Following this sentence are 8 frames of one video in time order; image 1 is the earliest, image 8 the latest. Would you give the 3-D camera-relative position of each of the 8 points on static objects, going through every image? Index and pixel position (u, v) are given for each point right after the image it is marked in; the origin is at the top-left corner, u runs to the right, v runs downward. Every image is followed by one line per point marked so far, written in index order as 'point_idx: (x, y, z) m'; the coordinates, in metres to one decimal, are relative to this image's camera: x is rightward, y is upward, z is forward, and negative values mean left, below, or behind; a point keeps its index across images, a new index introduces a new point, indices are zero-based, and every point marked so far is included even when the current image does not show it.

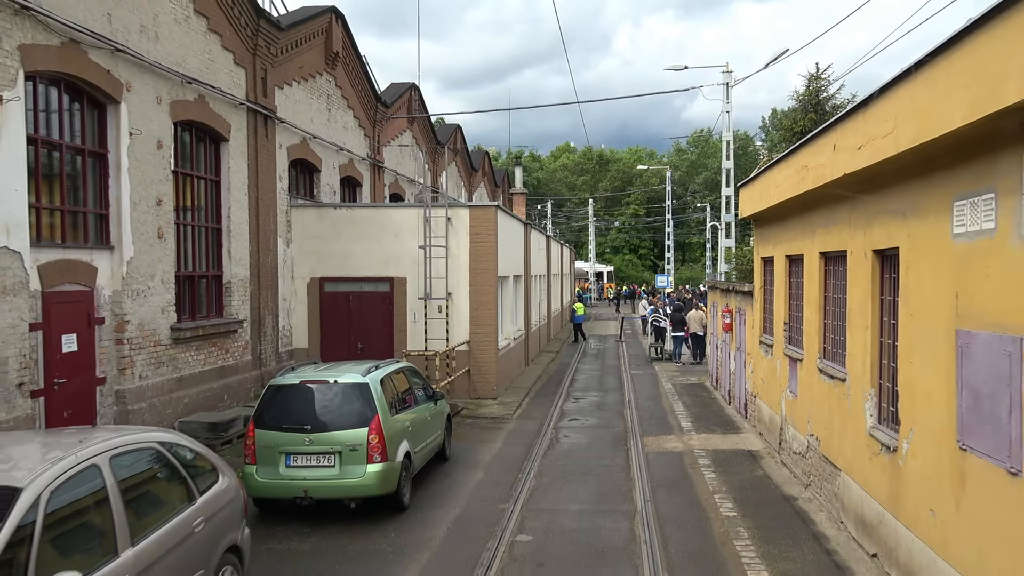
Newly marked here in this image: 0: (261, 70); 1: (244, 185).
0: (-3.9, +3.4, +13.2) m
1: (-4.0, +1.6, +12.6) m
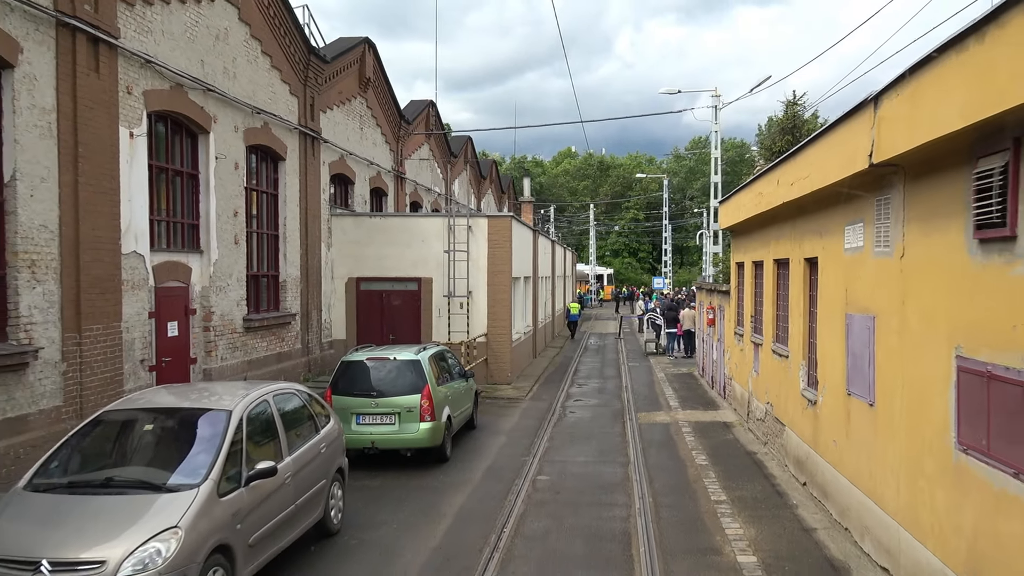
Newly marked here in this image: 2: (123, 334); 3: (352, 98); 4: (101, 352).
0: (-3.7, +3.5, +15.3) m
1: (-3.8, +1.6, +14.7) m
2: (-4.4, -0.5, +9.4) m
3: (-3.4, +4.0, +17.7) m
4: (-4.4, -0.7, +8.9) m
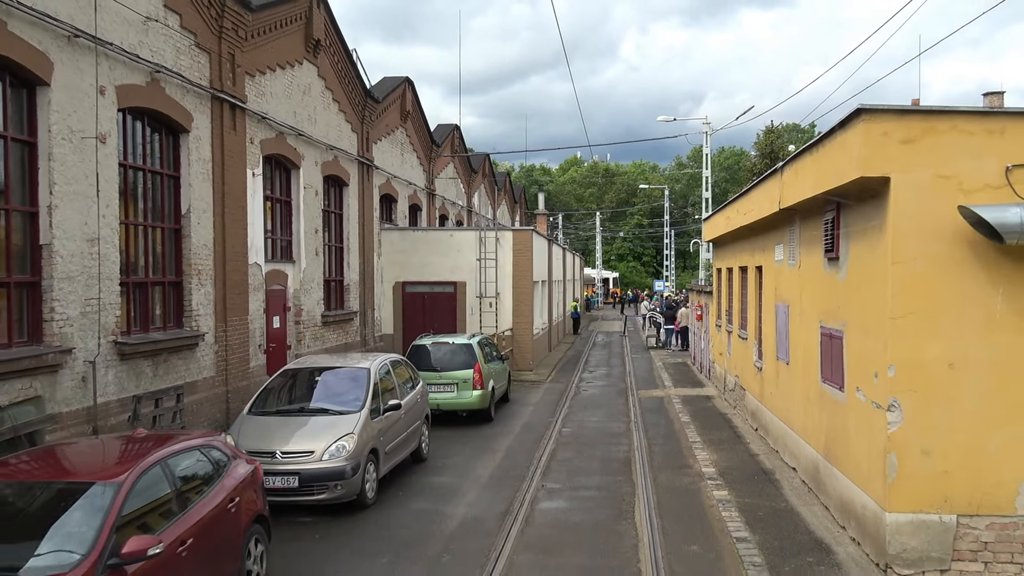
0: (-3.2, +3.4, +18.4) m
1: (-3.3, +1.5, +17.8) m
2: (-4.0, -0.5, +12.5) m
3: (-2.9, +3.9, +20.8) m
4: (-4.0, -0.7, +12.0) m
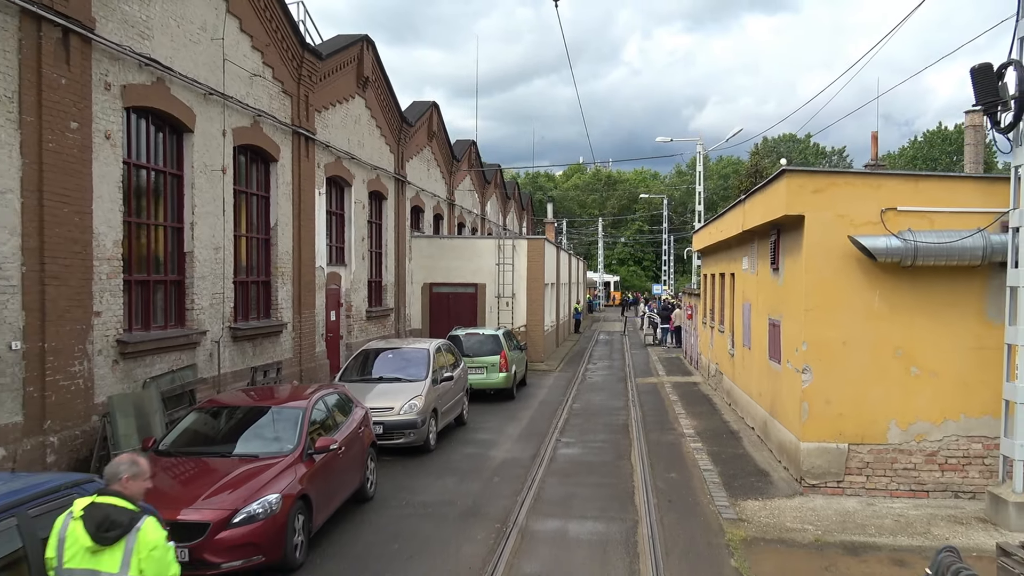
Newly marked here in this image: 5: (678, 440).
0: (-2.8, +3.4, +21.1) m
1: (-2.9, +1.5, +20.5) m
2: (-3.6, -0.5, +15.2) m
3: (-2.5, +3.9, +23.5) m
4: (-3.6, -0.7, +14.7) m
5: (+2.3, -2.1, +11.4) m
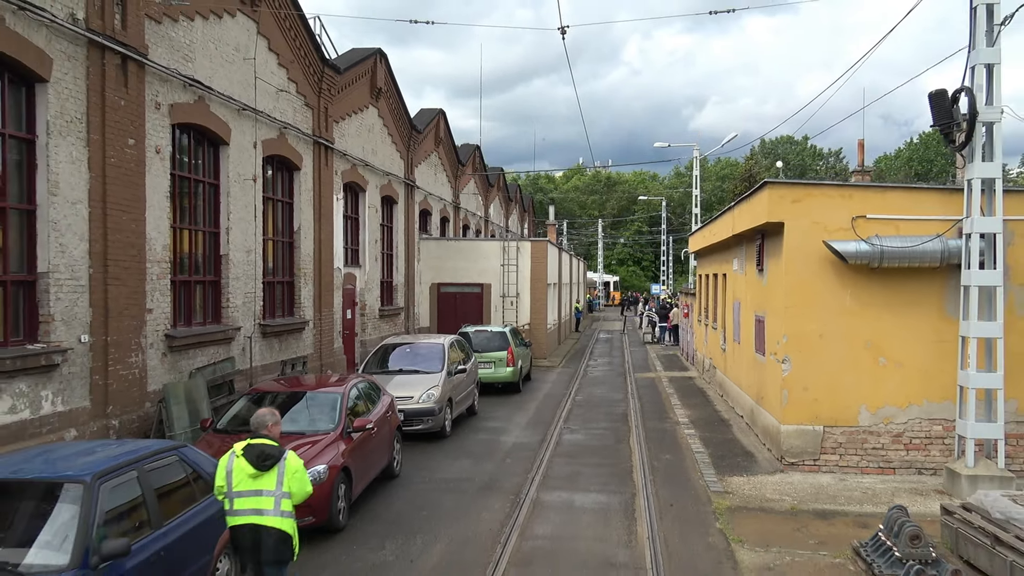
0: (-2.7, +3.4, +22.1) m
1: (-2.8, +1.5, +21.5) m
2: (-3.5, -0.5, +16.2) m
3: (-2.4, +3.9, +24.5) m
4: (-3.5, -0.7, +15.7) m
5: (+2.4, -2.1, +12.4) m
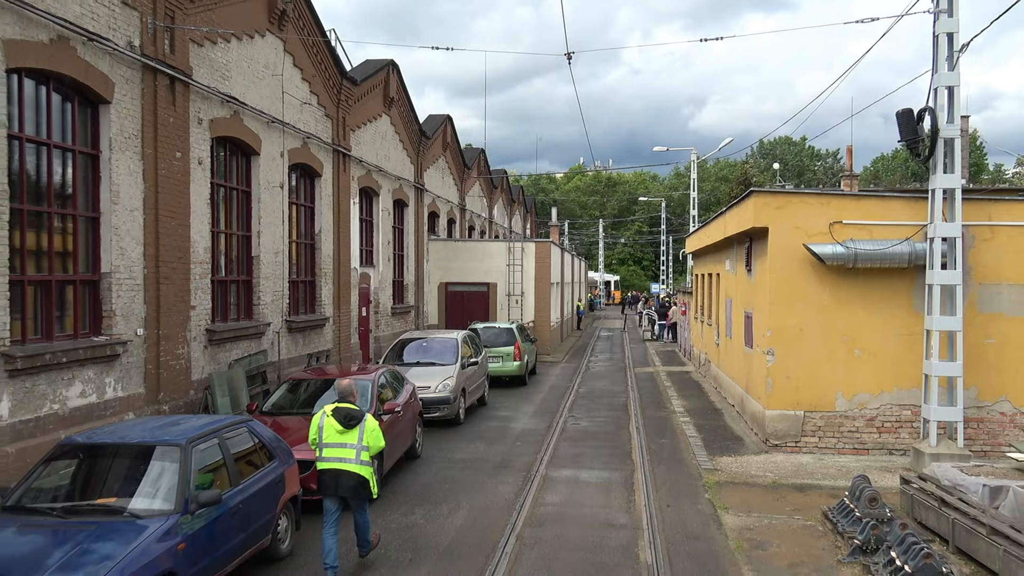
0: (-2.5, +3.4, +23.1) m
1: (-2.7, +1.6, +22.5) m
2: (-3.3, -0.5, +17.3) m
3: (-2.2, +4.0, +25.5) m
4: (-3.4, -0.7, +16.7) m
5: (+2.5, -2.0, +13.4) m
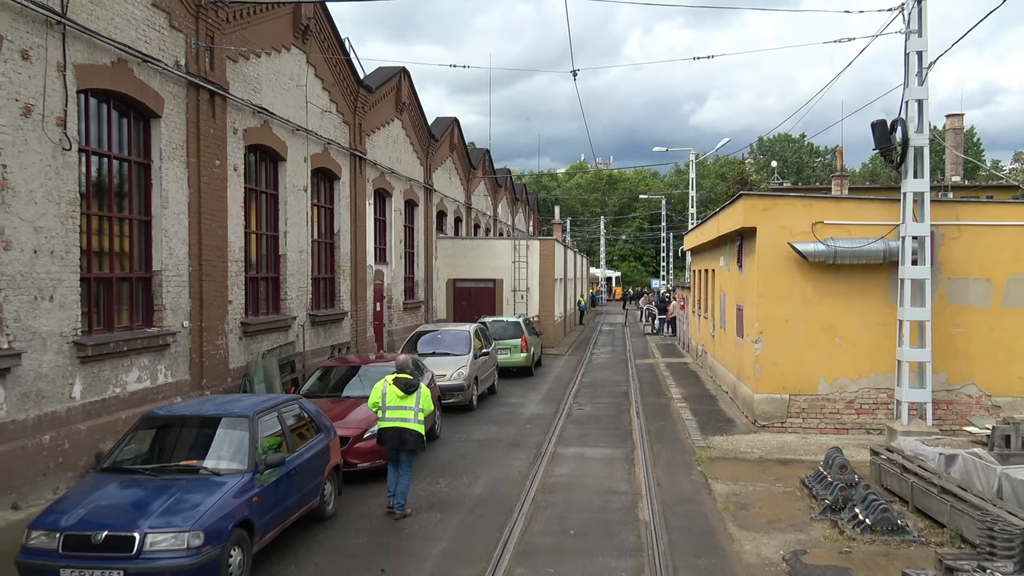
0: (-2.4, +3.5, +24.1) m
1: (-2.5, +1.7, +23.5) m
2: (-3.2, -0.4, +18.3) m
3: (-2.1, +4.1, +26.5) m
4: (-3.2, -0.6, +17.8) m
5: (+2.7, -2.0, +14.4) m
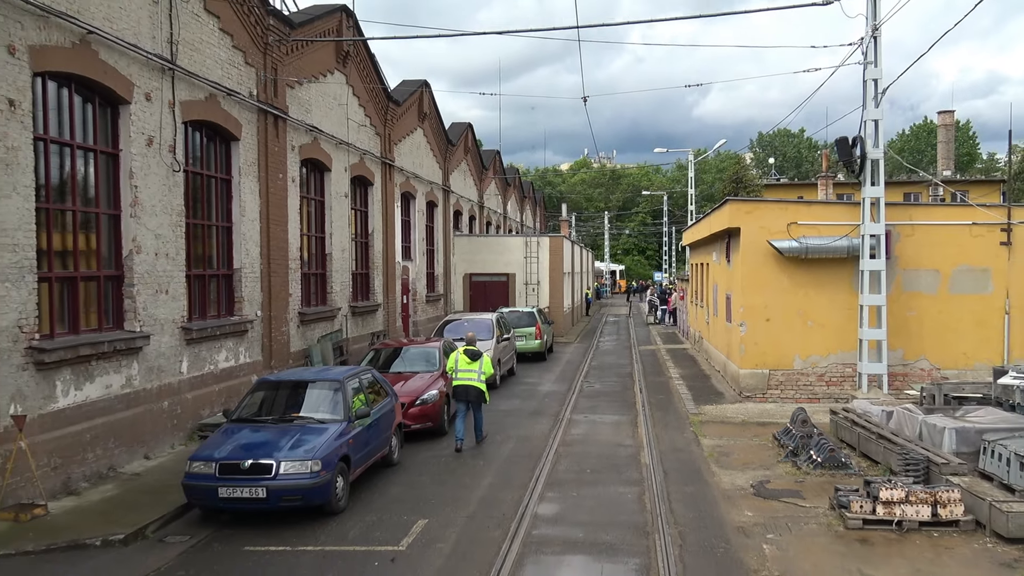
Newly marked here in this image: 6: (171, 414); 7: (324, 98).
0: (-2.0, +3.7, +26.1) m
1: (-2.1, +1.9, +25.5) m
2: (-2.8, -0.3, +20.3) m
3: (-1.7, +4.3, +28.5) m
4: (-2.8, -0.4, +19.8) m
5: (+3.0, -1.8, +16.4) m
6: (-4.2, -1.5, +10.3) m
7: (-3.5, +3.5, +15.6) m
